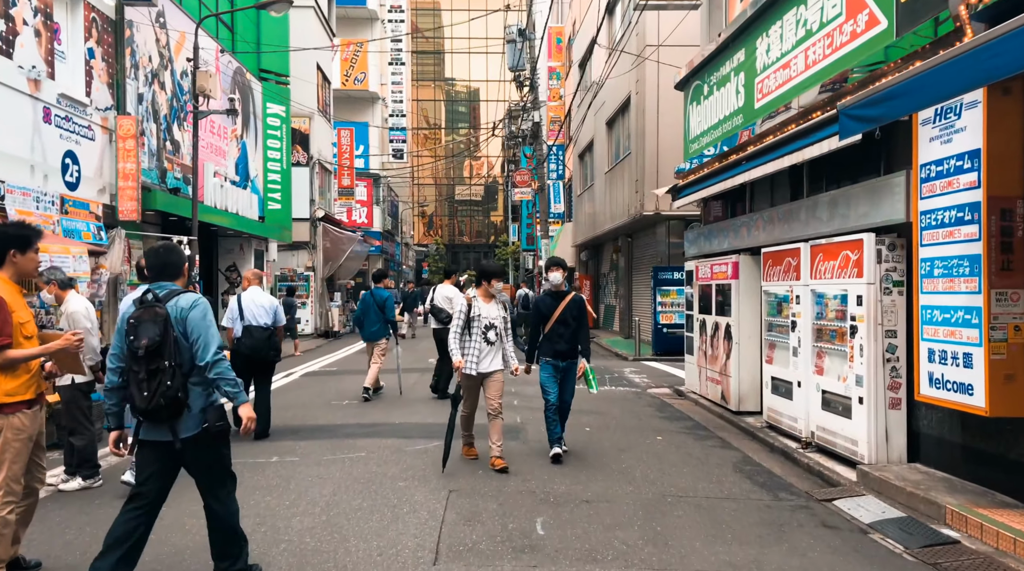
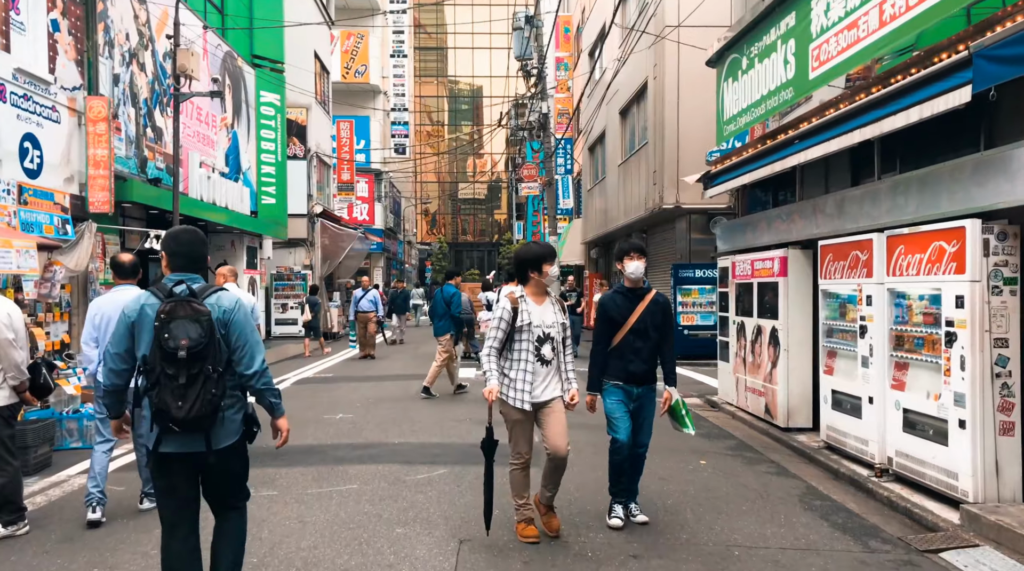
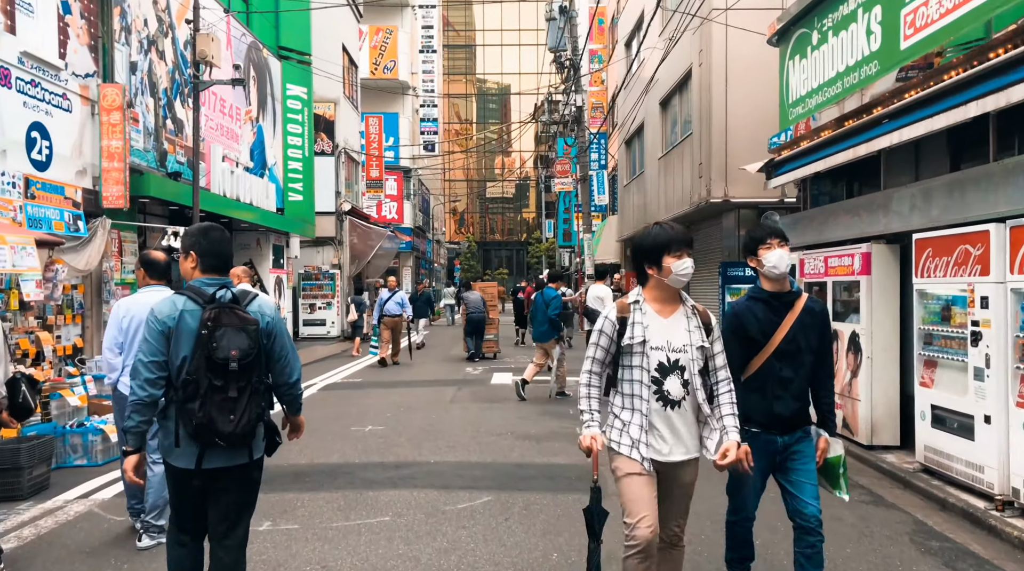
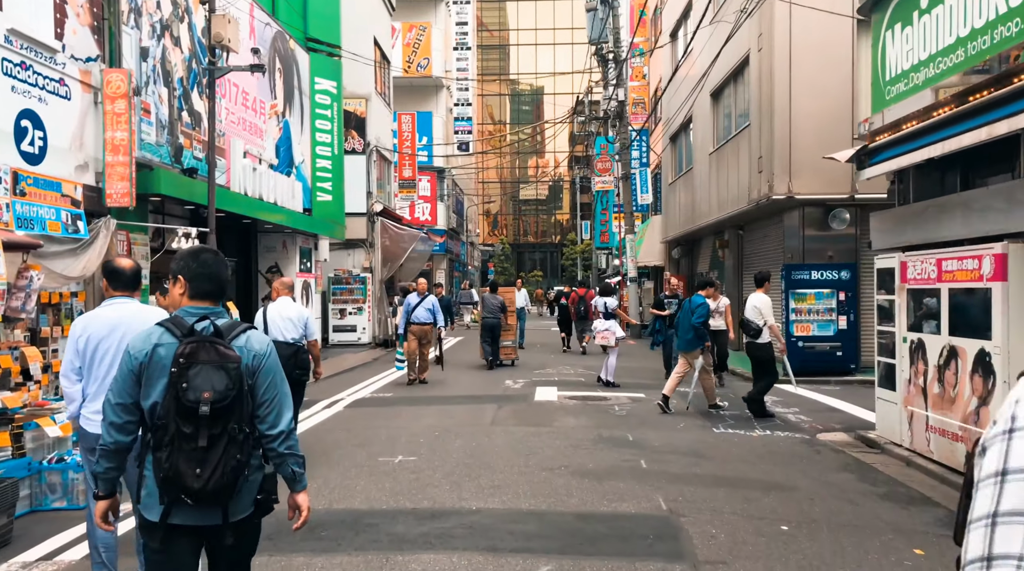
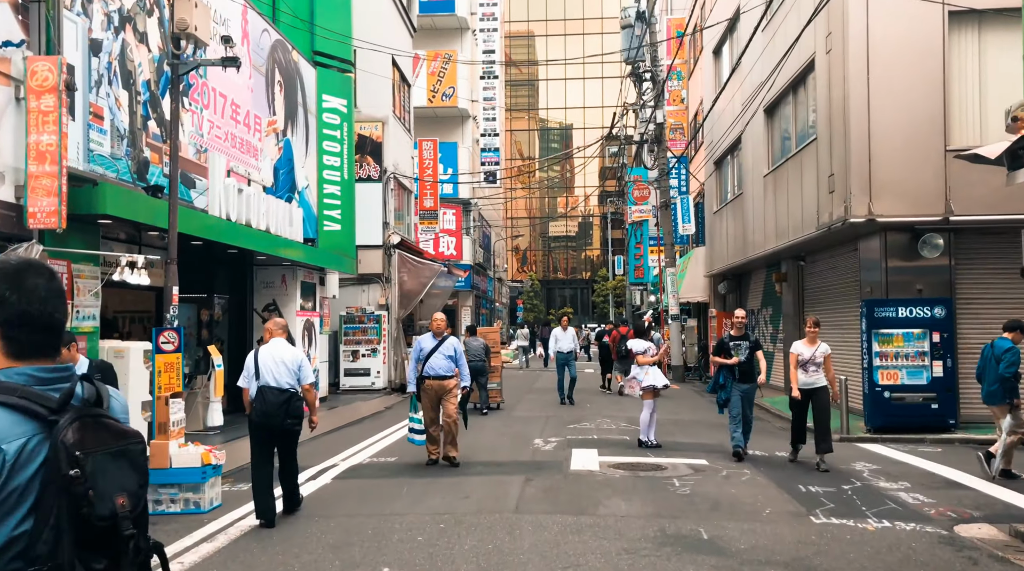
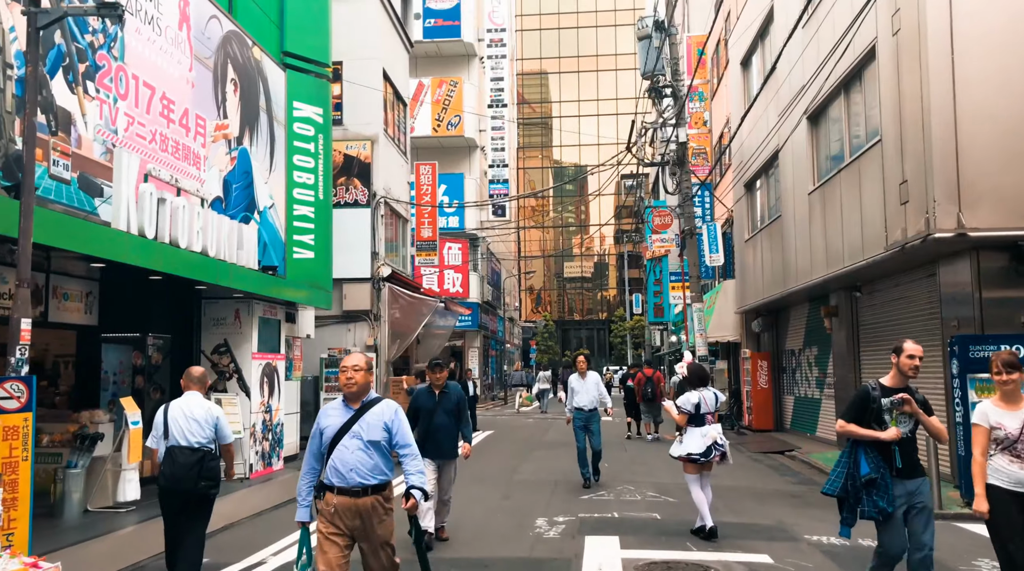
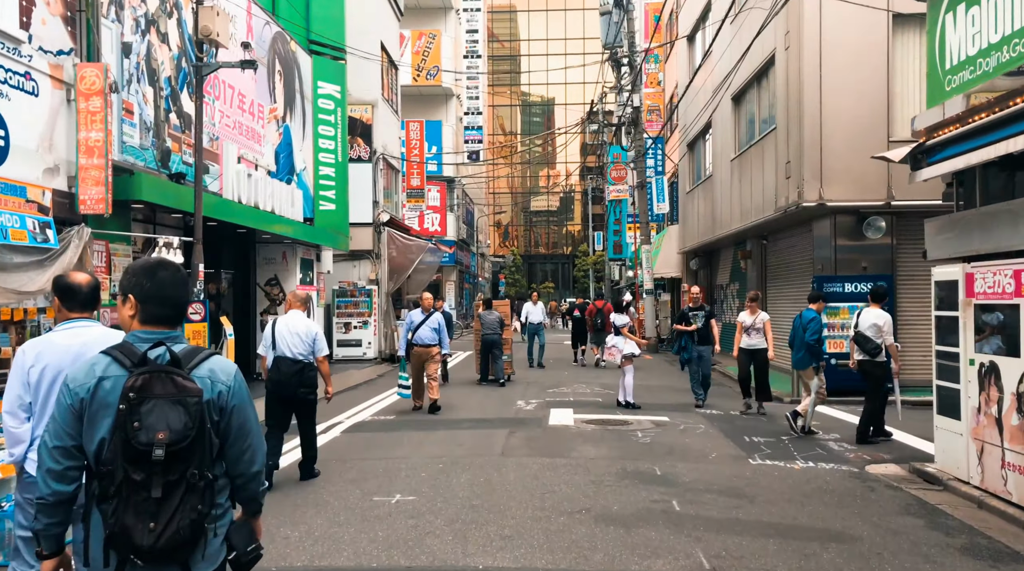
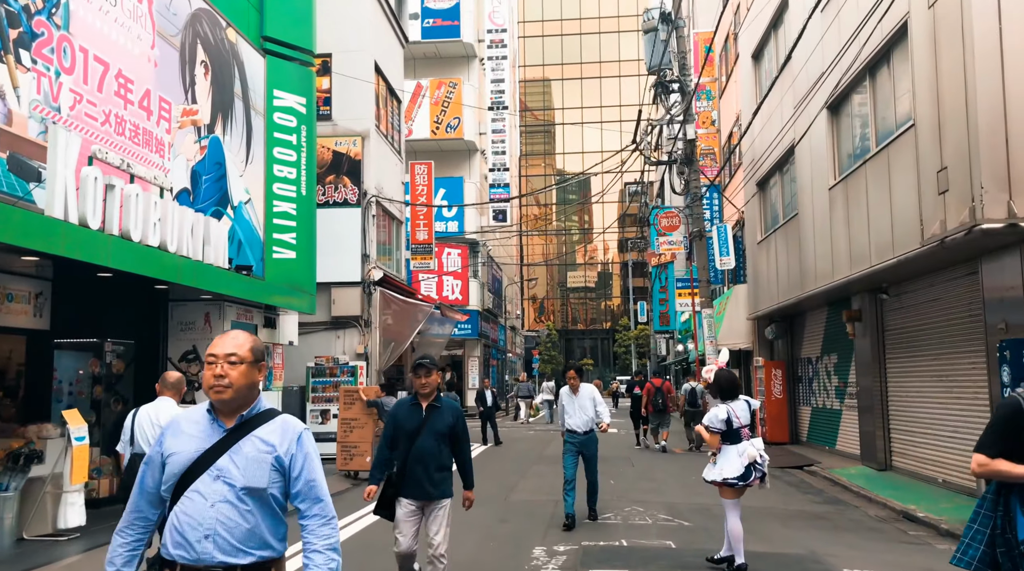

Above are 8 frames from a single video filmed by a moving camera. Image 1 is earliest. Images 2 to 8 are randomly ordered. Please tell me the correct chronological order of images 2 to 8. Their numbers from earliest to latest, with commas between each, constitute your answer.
2, 3, 4, 7, 5, 6, 8
